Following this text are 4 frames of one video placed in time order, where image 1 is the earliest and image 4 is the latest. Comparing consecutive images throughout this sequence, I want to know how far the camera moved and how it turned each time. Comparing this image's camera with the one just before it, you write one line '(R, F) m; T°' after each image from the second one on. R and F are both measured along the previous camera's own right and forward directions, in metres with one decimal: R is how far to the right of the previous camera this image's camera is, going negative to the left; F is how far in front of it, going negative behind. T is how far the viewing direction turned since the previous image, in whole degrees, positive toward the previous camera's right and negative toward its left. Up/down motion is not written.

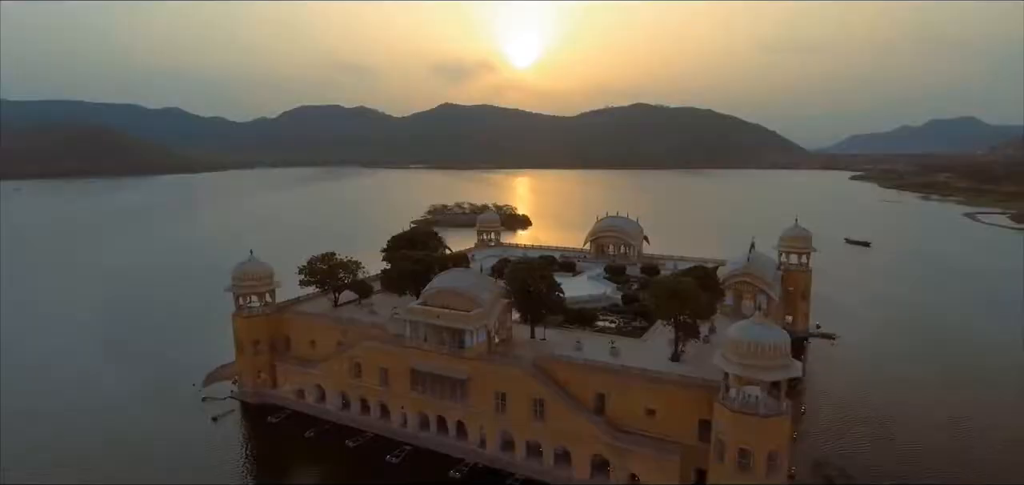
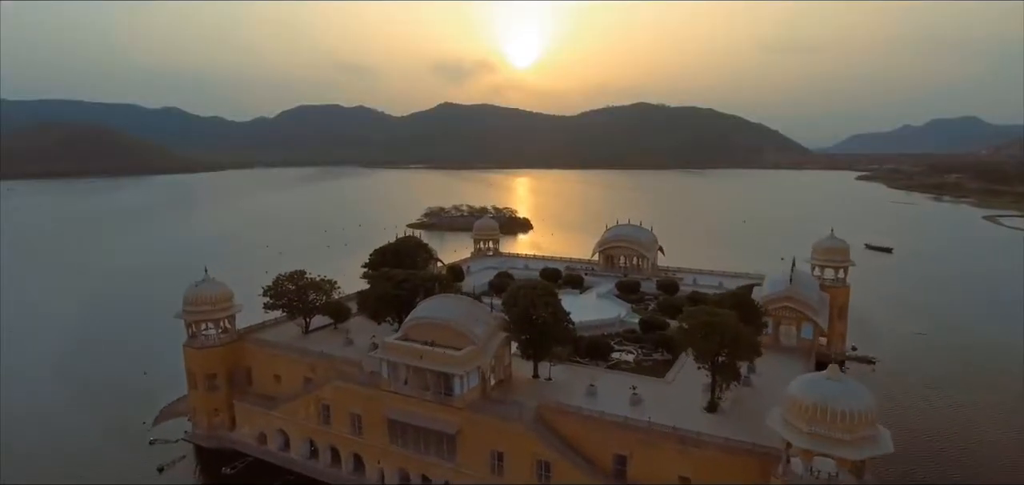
(0.0, +3.8) m; 0°
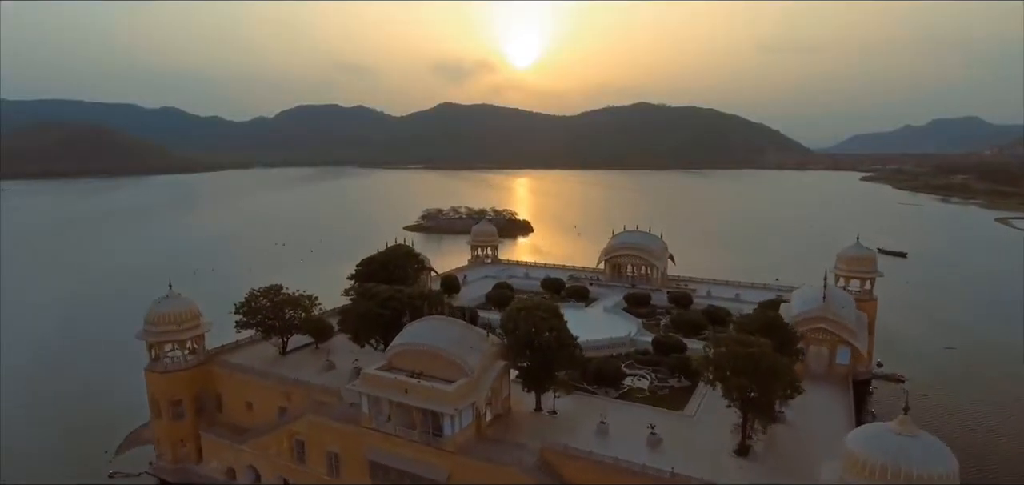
(0.0, +2.3) m; 0°
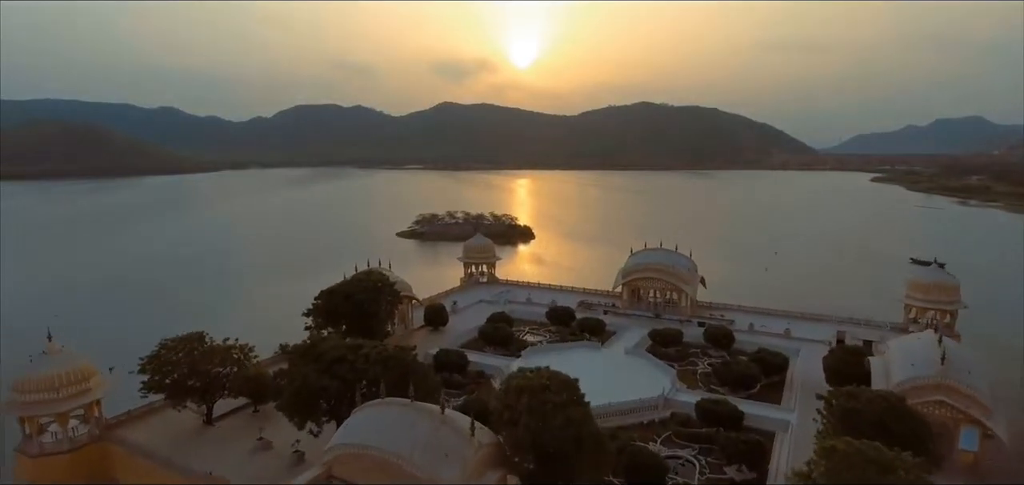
(+0.1, +5.2) m; 0°
